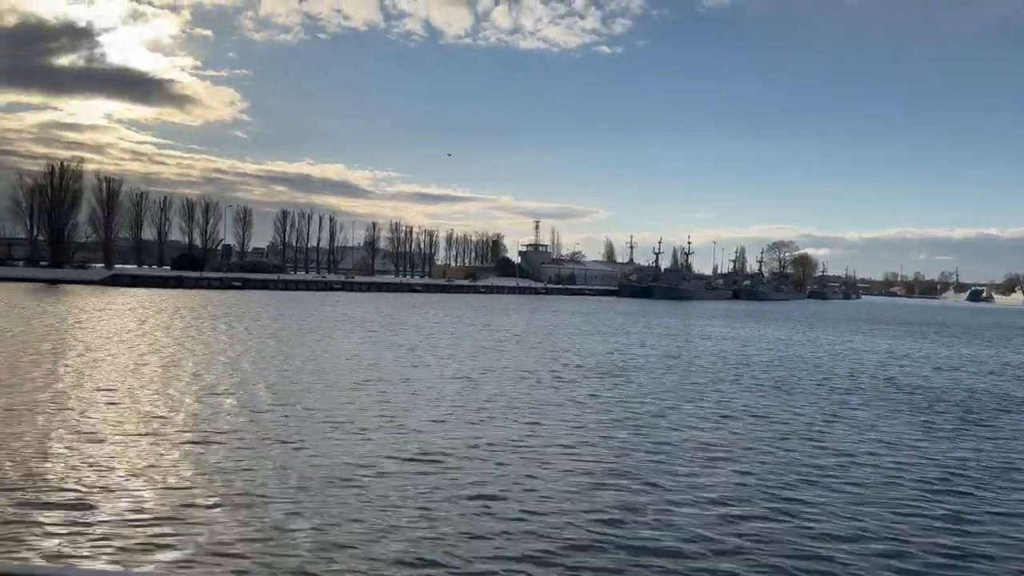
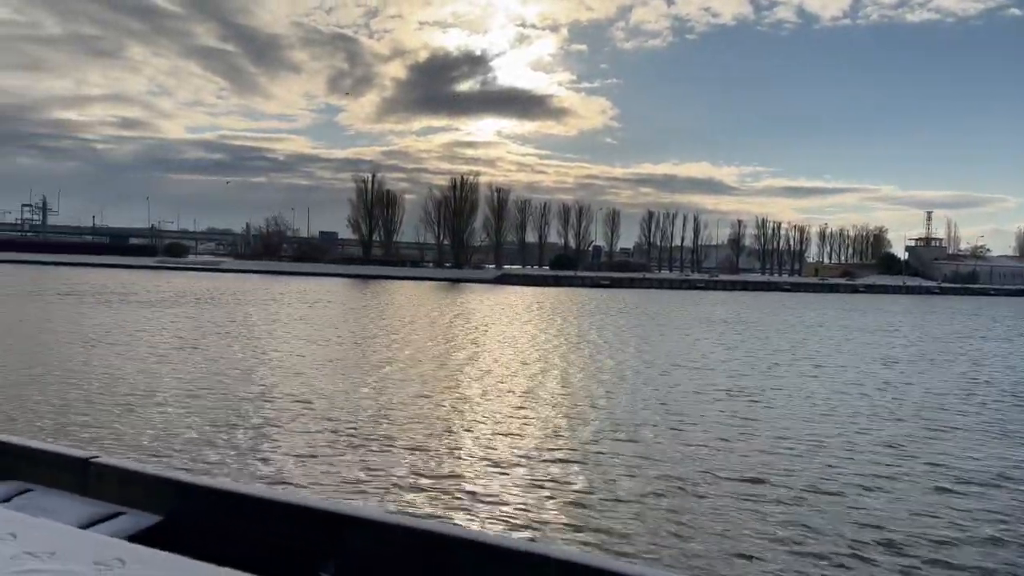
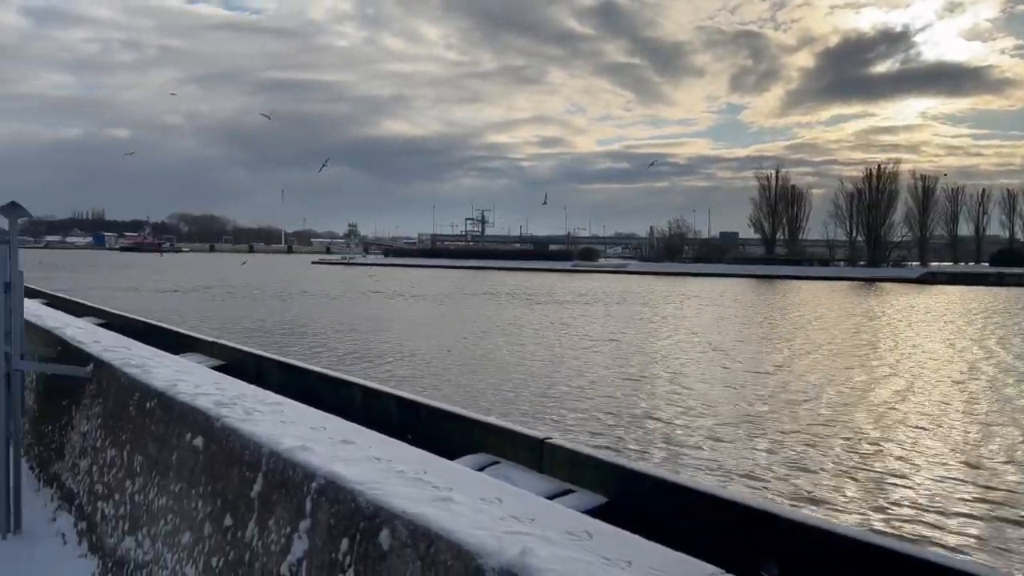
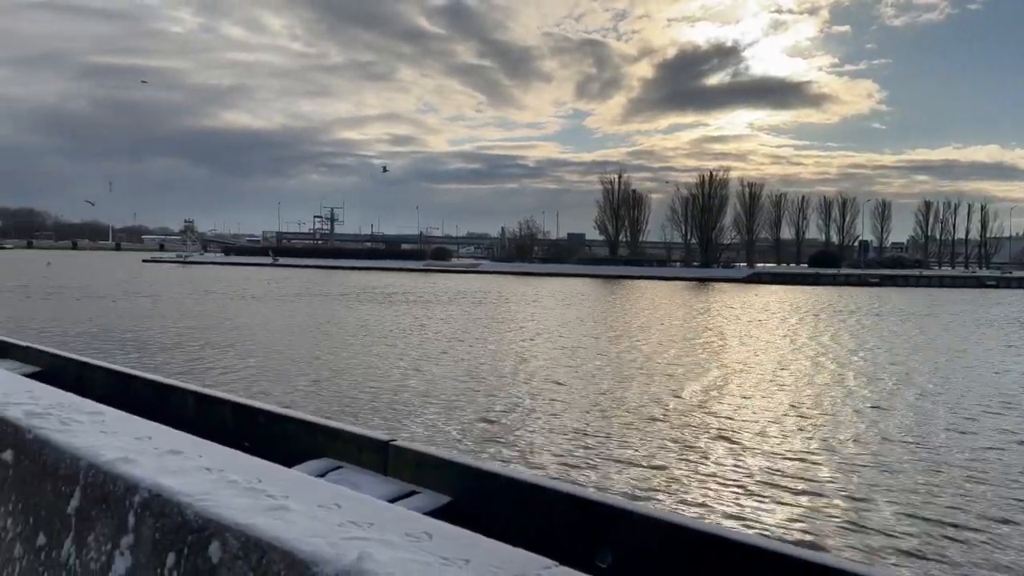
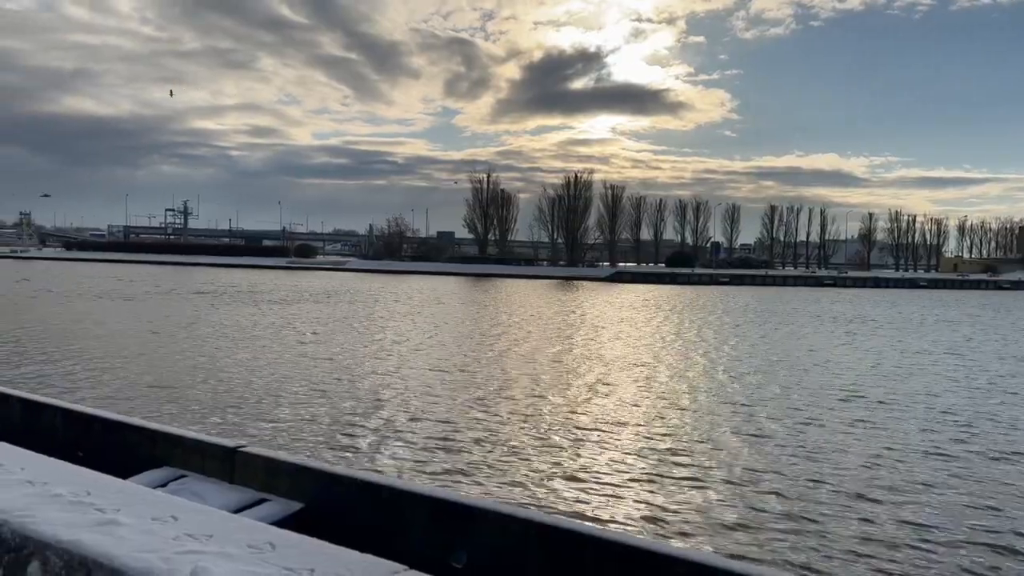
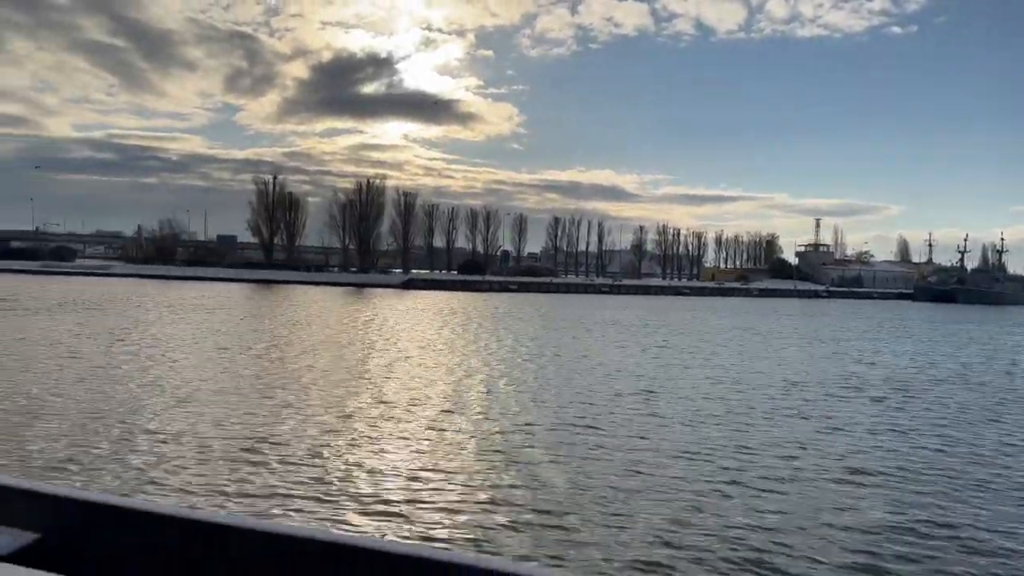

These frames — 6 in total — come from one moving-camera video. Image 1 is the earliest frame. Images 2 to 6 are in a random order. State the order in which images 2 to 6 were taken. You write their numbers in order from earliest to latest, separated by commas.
6, 2, 5, 4, 3
